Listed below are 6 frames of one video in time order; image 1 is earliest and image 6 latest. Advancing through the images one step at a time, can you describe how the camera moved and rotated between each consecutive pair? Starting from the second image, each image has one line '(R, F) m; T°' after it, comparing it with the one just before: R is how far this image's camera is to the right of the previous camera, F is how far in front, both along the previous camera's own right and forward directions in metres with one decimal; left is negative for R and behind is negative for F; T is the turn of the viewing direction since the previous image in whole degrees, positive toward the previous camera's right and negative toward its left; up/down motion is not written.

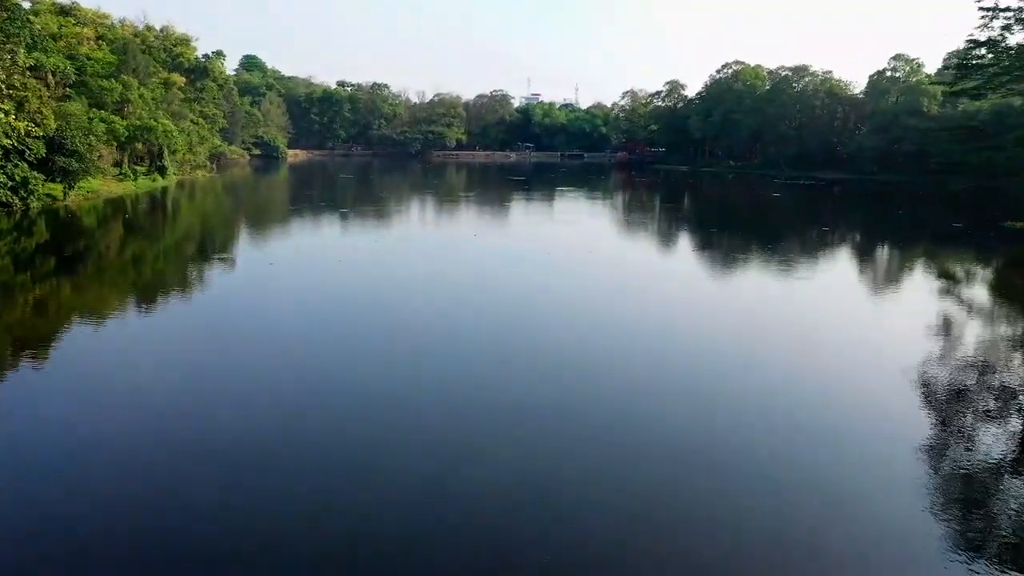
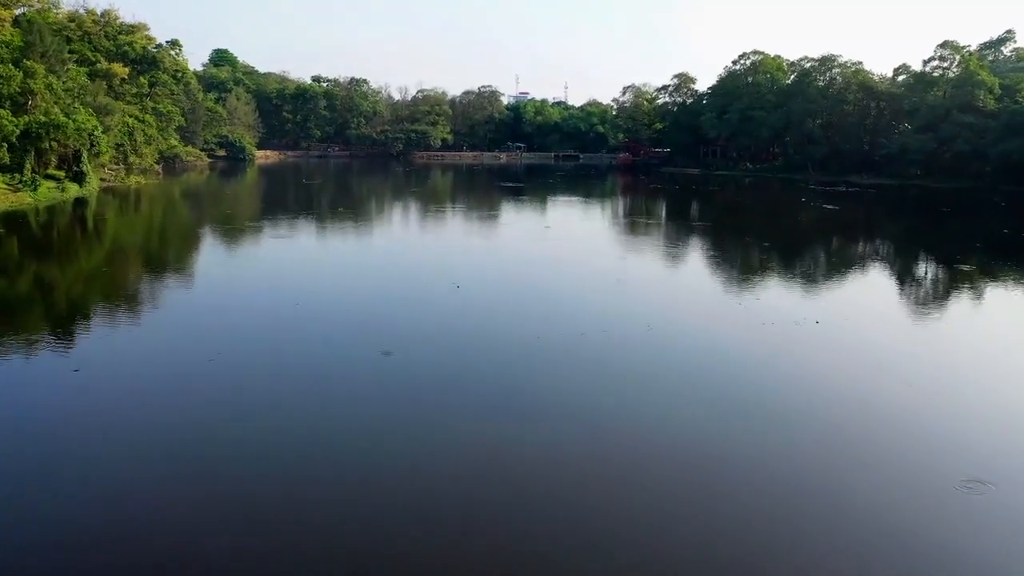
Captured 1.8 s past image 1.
(-0.1, +3.0) m; +1°
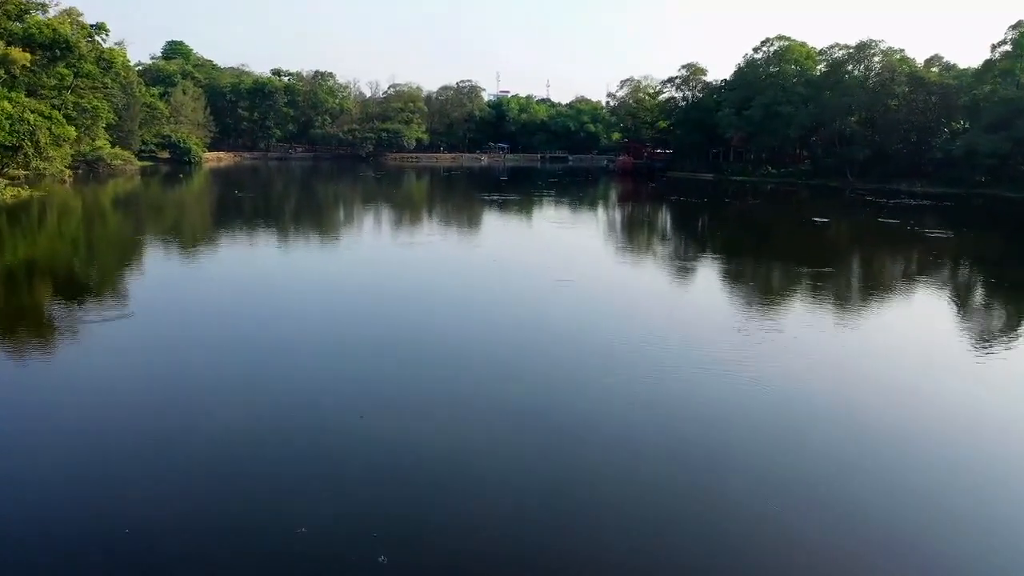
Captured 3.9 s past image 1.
(0.0, +3.6) m; +1°
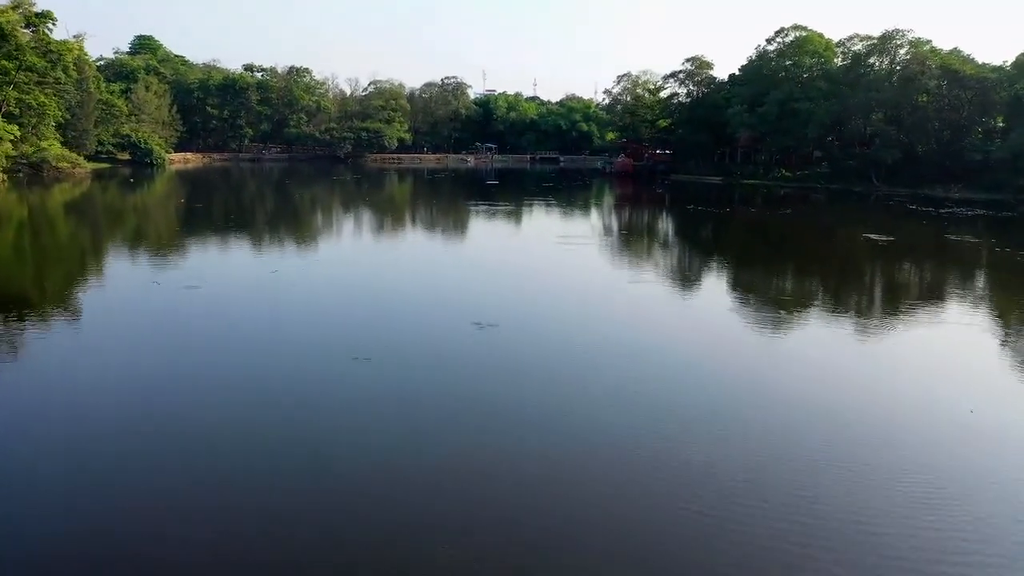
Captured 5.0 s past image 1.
(-0.1, +1.9) m; +1°
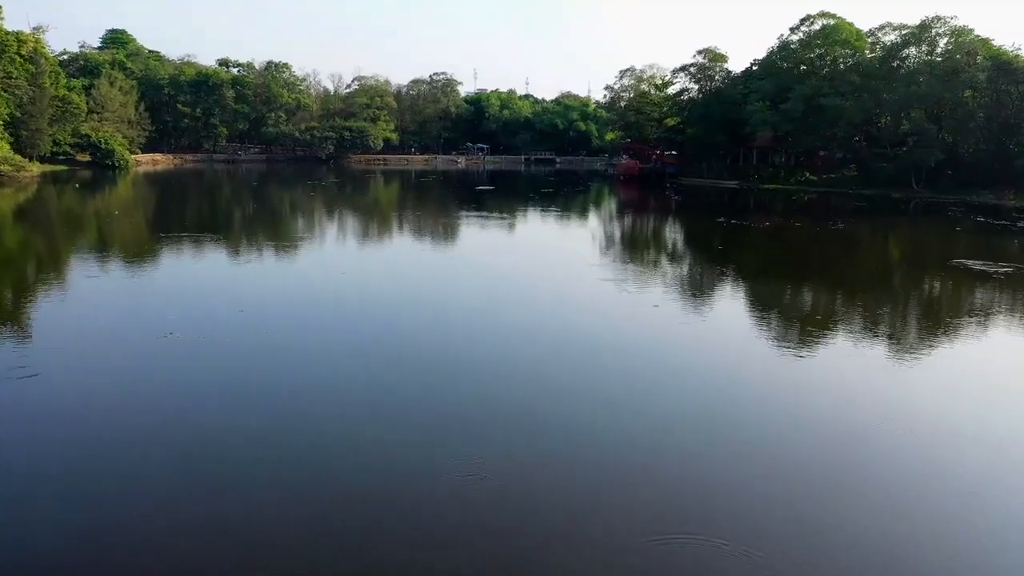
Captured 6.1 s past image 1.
(0.0, +2.0) m; +1°
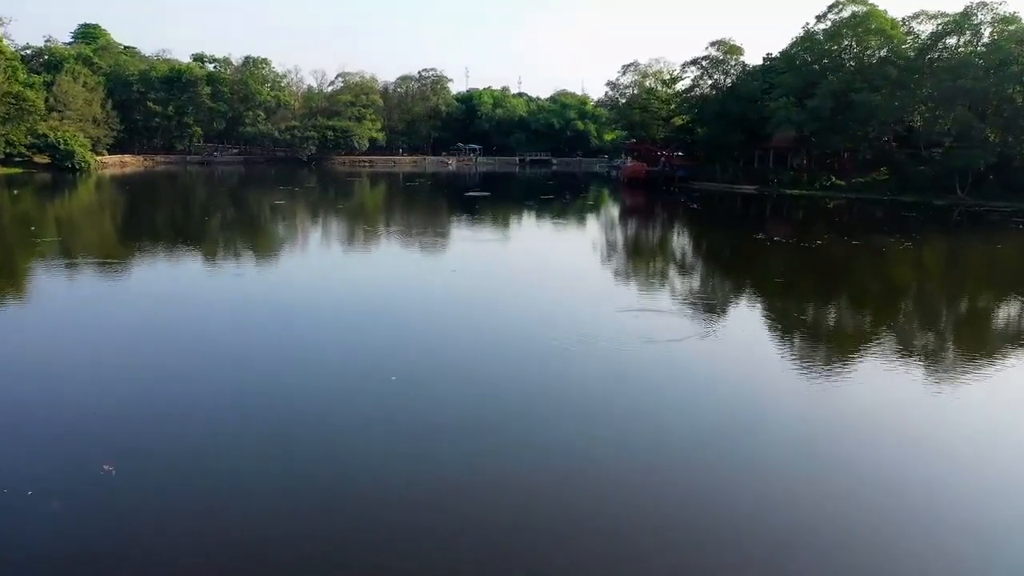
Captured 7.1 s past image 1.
(0.0, +1.7) m; +1°
